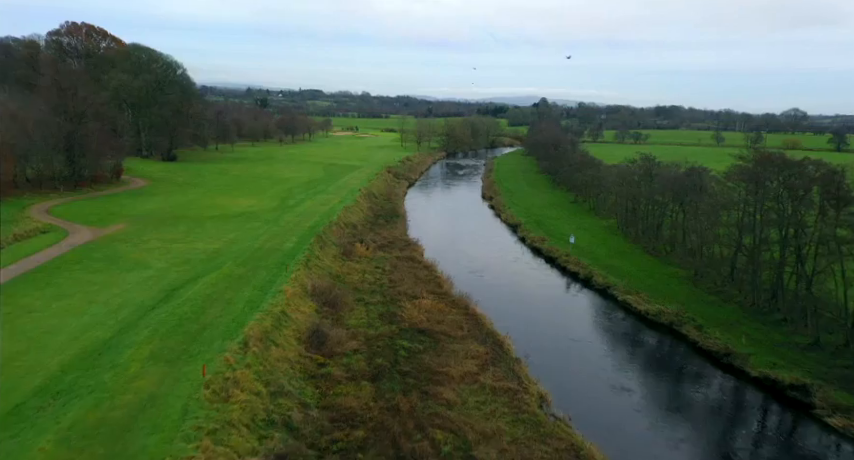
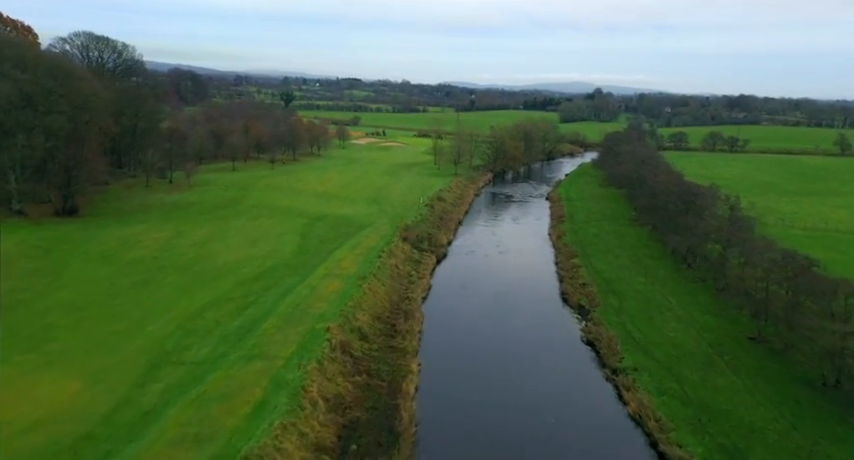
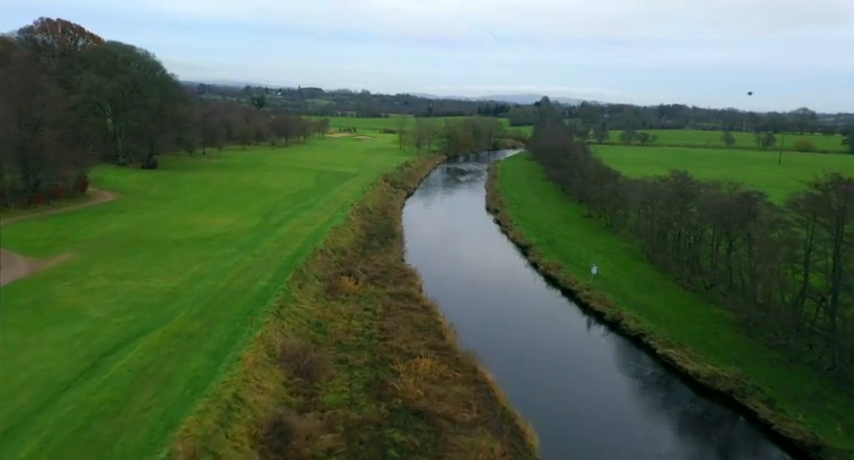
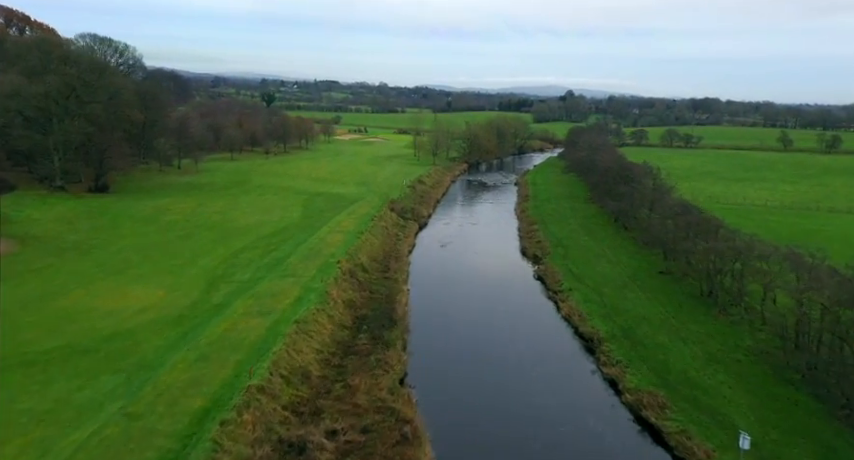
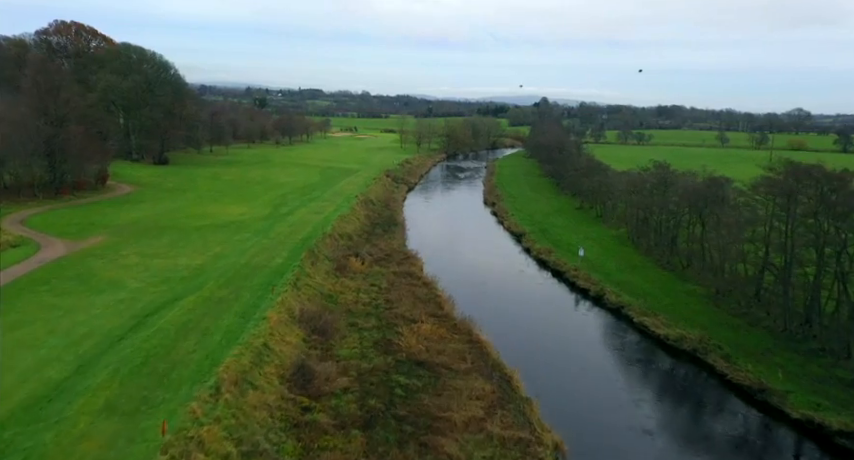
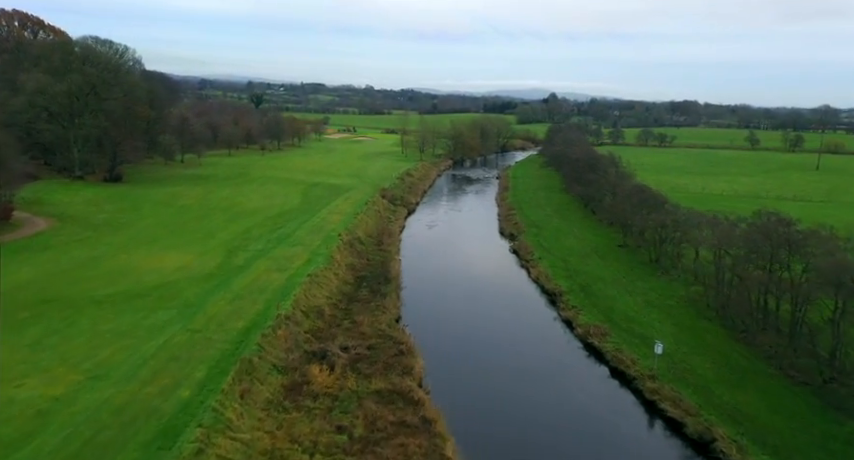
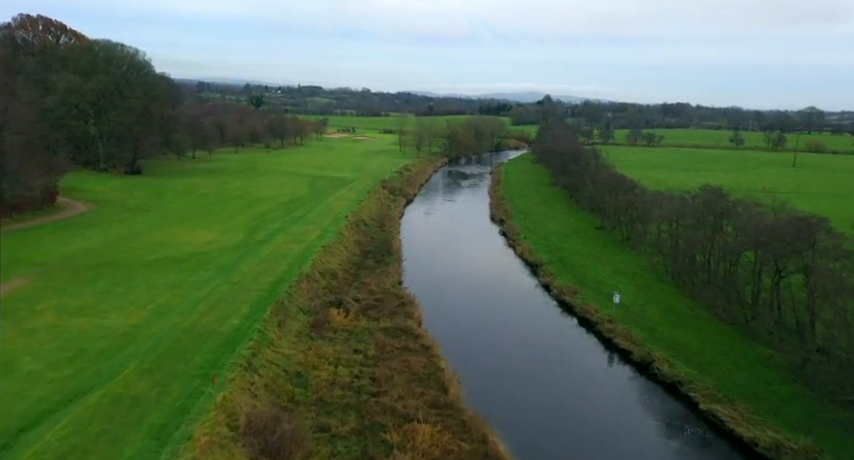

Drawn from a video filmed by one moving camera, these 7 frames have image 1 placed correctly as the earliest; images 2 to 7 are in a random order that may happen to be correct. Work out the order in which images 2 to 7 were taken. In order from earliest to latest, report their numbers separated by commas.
5, 3, 7, 6, 4, 2
